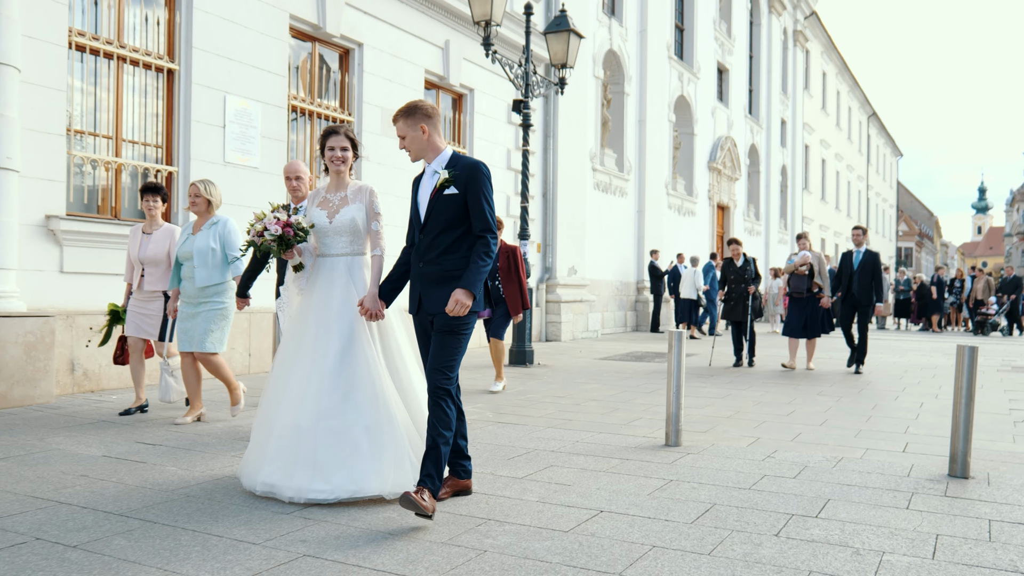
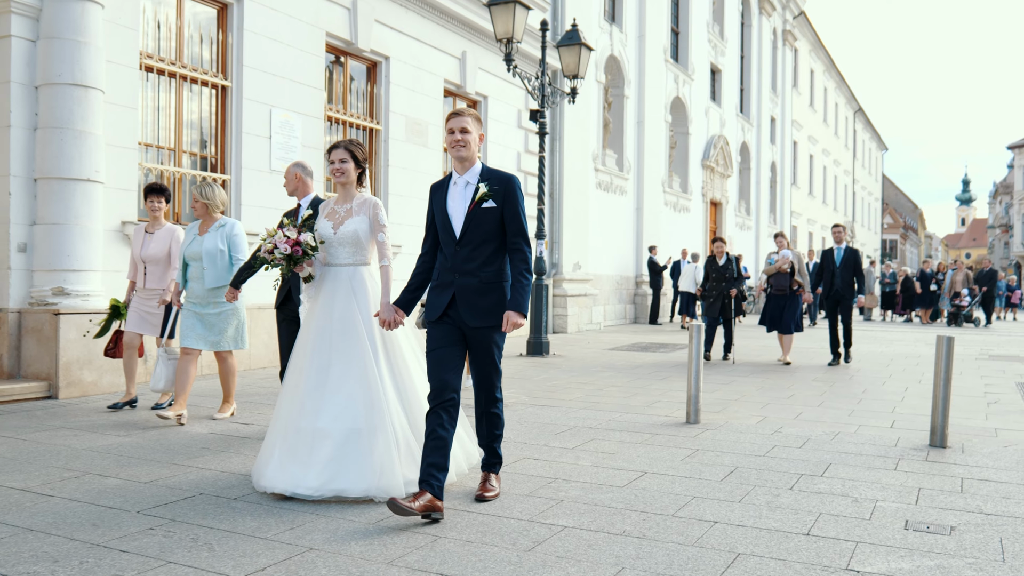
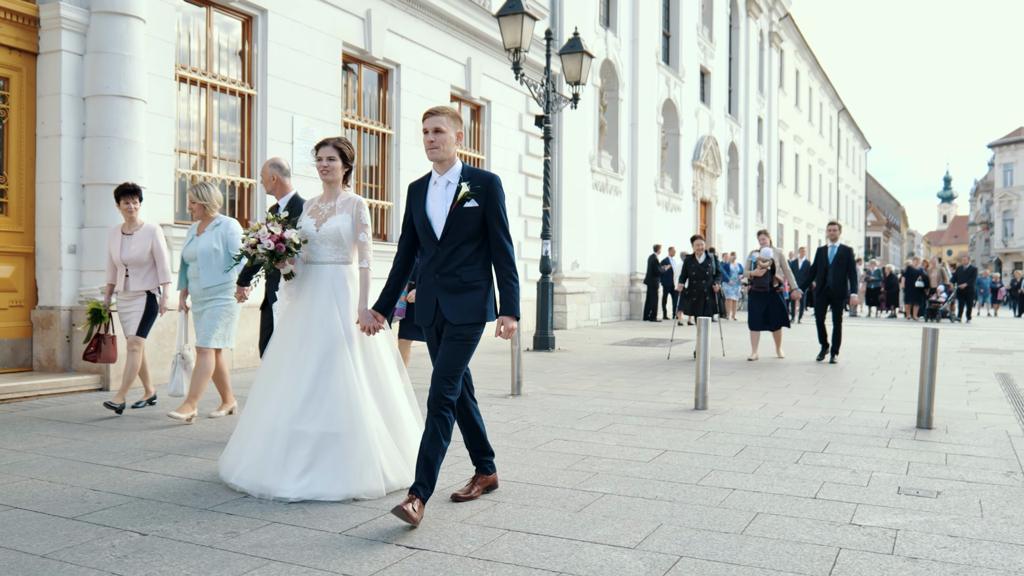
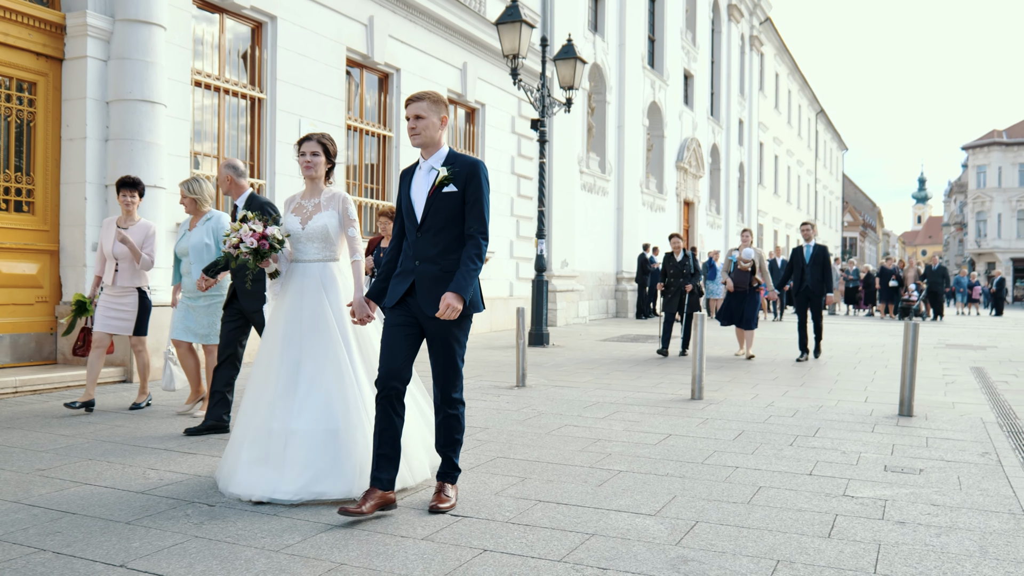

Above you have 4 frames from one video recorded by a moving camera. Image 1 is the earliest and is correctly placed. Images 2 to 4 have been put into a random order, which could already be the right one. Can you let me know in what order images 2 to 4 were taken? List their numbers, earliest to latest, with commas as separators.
2, 3, 4
